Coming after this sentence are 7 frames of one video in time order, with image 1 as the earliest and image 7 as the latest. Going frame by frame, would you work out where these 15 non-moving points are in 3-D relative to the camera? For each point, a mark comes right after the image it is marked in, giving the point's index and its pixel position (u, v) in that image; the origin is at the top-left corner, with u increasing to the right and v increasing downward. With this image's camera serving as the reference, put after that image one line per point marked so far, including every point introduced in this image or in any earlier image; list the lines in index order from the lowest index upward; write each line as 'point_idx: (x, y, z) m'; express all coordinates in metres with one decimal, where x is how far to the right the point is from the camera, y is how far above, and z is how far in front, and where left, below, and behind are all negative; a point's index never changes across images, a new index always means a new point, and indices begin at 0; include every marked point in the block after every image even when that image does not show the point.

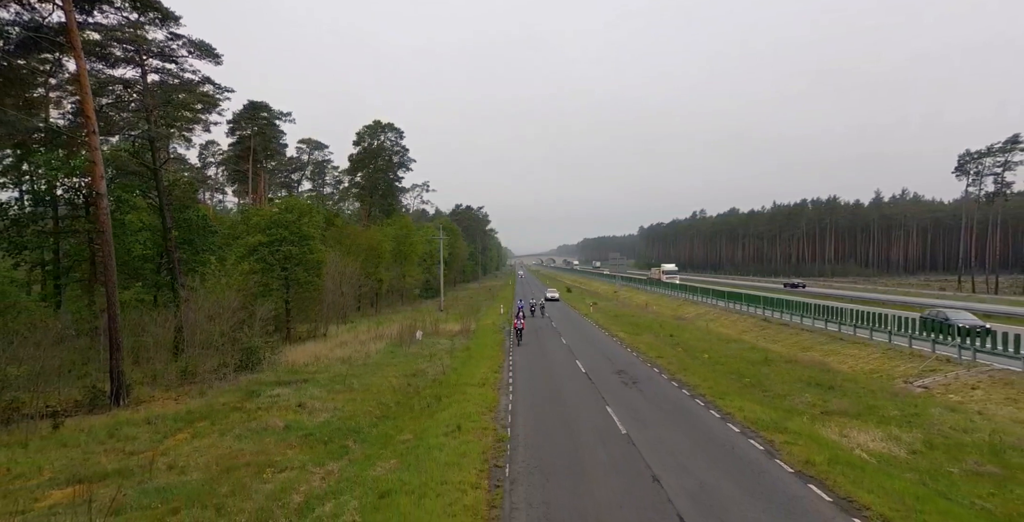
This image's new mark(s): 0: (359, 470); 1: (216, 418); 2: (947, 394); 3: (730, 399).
0: (-2.9, -4.1, +12.3) m
1: (-7.8, -4.1, +16.4) m
2: (+12.5, -3.8, +17.8) m
3: (+5.9, -3.8, +16.8) m
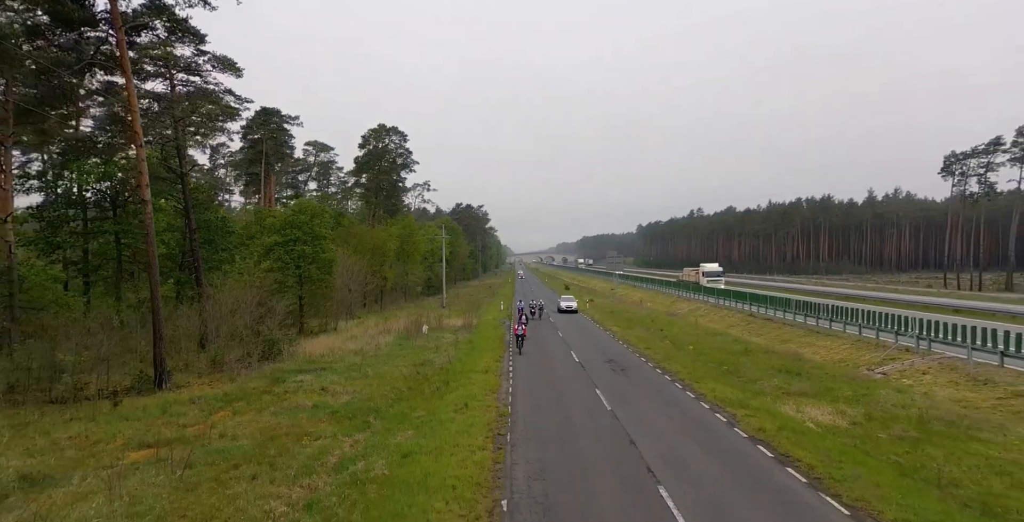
0: (-2.9, -4.1, +14.4) m
1: (-7.8, -4.1, +18.6) m
2: (+12.5, -3.7, +19.9) m
3: (+5.9, -3.7, +19.0) m
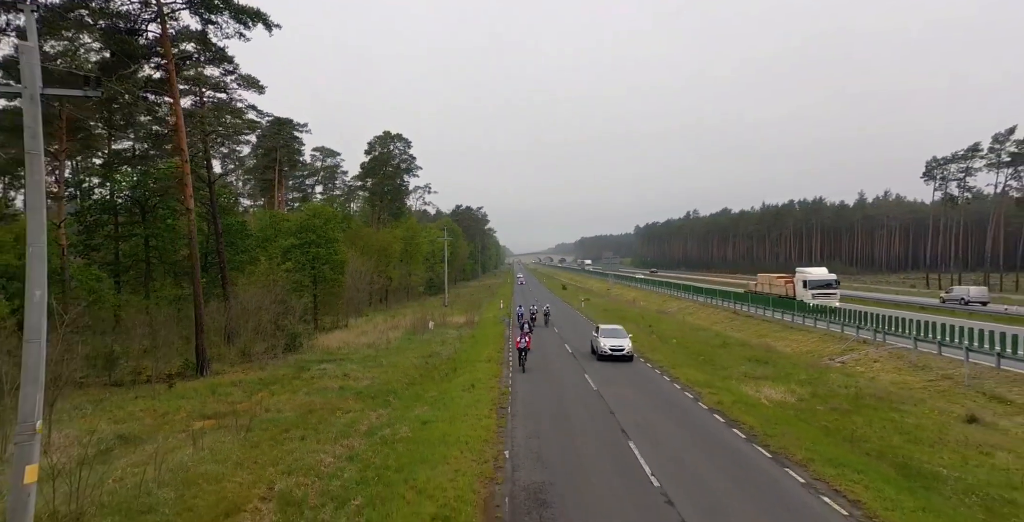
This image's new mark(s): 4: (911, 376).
0: (-2.9, -4.1, +17.1) m
1: (-7.8, -4.1, +21.2) m
2: (+12.5, -3.8, +22.6) m
3: (+5.9, -3.8, +21.7) m
4: (+12.9, -3.7, +20.0) m
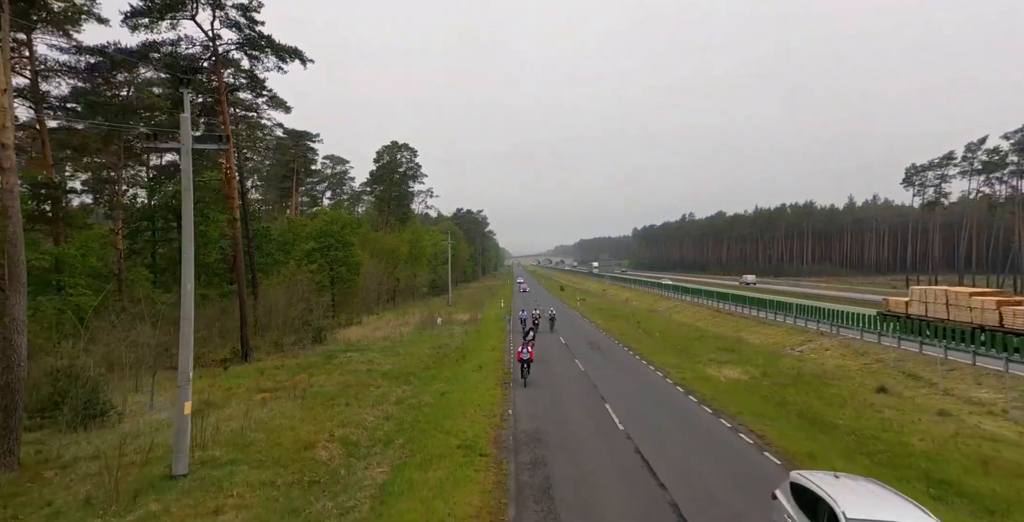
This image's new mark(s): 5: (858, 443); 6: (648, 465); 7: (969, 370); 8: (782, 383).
0: (-2.9, -4.2, +20.7) m
1: (-7.8, -4.2, +24.8) m
2: (+12.6, -3.9, +26.3) m
3: (+5.9, -3.9, +25.3) m
4: (+12.9, -3.8, +23.6) m
5: (+7.1, -3.7, +12.9) m
6: (+2.6, -3.8, +11.4) m
7: (+14.2, -3.4, +19.4) m
8: (+8.4, -3.8, +19.4) m
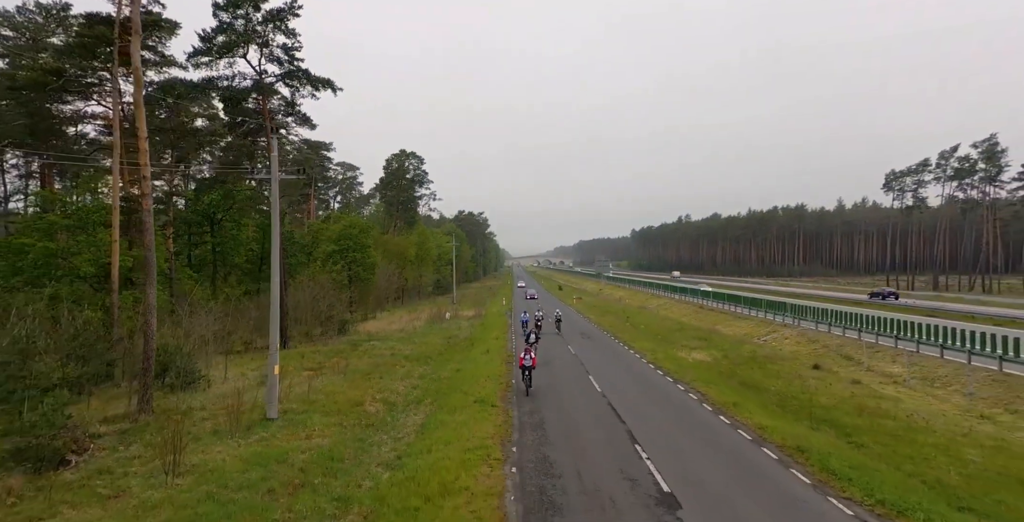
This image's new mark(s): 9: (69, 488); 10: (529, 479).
0: (-2.8, -4.2, +24.8) m
1: (-7.7, -4.2, +29.0) m
2: (+12.6, -3.9, +30.4) m
3: (+6.0, -3.9, +29.4) m
4: (+13.0, -3.8, +27.7) m
5: (+7.2, -3.8, +17.0) m
6: (+2.6, -3.8, +15.5) m
7: (+14.3, -3.4, +23.5) m
8: (+8.5, -3.8, +23.6) m
9: (-7.6, -3.8, +10.6) m
10: (+0.3, -3.8, +10.8) m
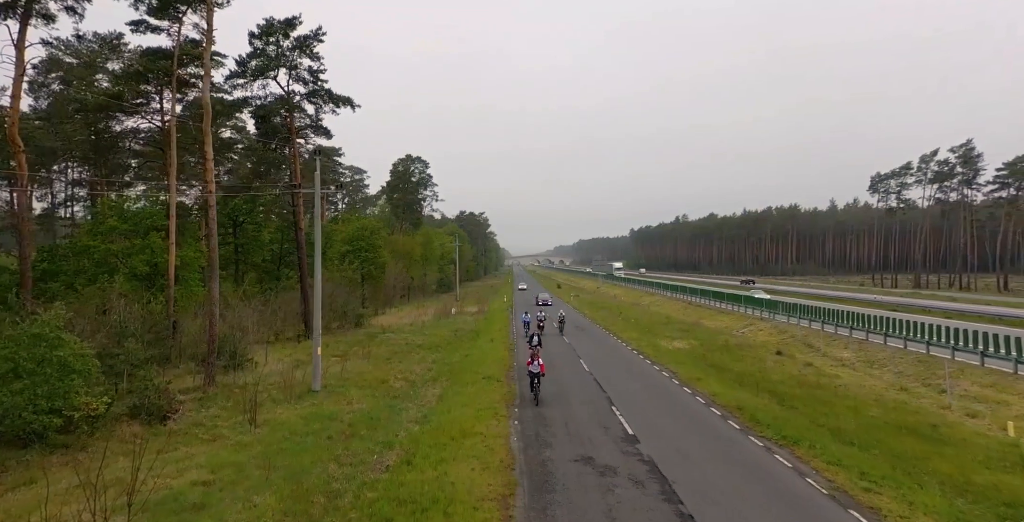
0: (-2.7, -4.2, +28.1) m
1: (-7.6, -4.2, +32.3) m
2: (+12.7, -3.9, +33.7) m
3: (+6.1, -3.9, +32.7) m
4: (+13.1, -3.8, +31.0) m
5: (+7.3, -3.7, +20.3) m
6: (+2.7, -3.8, +18.8) m
7: (+14.4, -3.4, +26.8) m
8: (+8.5, -3.8, +26.9) m
9: (-7.5, -3.8, +13.9) m
10: (+0.3, -3.8, +14.1) m
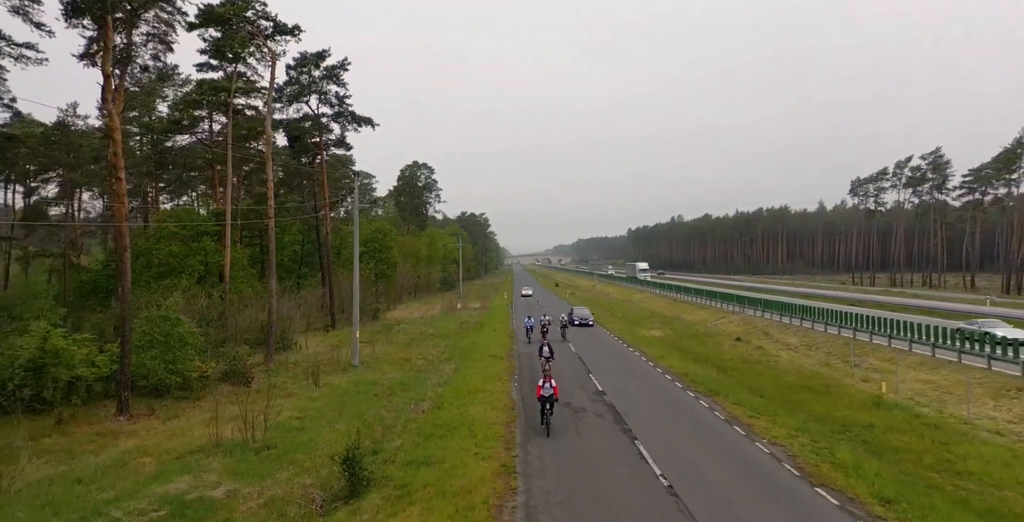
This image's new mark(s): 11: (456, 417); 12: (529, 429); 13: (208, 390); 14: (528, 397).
0: (-2.7, -4.2, +32.7) m
1: (-7.6, -4.2, +36.9) m
2: (+12.7, -3.9, +38.3) m
3: (+6.1, -3.9, +37.3) m
4: (+13.1, -3.8, +35.7) m
5: (+7.3, -3.8, +24.9) m
6: (+2.7, -3.9, +23.4) m
7: (+14.4, -3.4, +31.5) m
8: (+8.5, -3.8, +31.5) m
9: (-7.5, -3.9, +18.5) m
10: (+0.3, -3.8, +18.7) m
11: (-1.4, -3.8, +15.0) m
12: (+0.4, -3.8, +14.1) m
13: (-8.8, -3.8, +18.0) m
14: (+0.5, -3.8, +17.4) m
